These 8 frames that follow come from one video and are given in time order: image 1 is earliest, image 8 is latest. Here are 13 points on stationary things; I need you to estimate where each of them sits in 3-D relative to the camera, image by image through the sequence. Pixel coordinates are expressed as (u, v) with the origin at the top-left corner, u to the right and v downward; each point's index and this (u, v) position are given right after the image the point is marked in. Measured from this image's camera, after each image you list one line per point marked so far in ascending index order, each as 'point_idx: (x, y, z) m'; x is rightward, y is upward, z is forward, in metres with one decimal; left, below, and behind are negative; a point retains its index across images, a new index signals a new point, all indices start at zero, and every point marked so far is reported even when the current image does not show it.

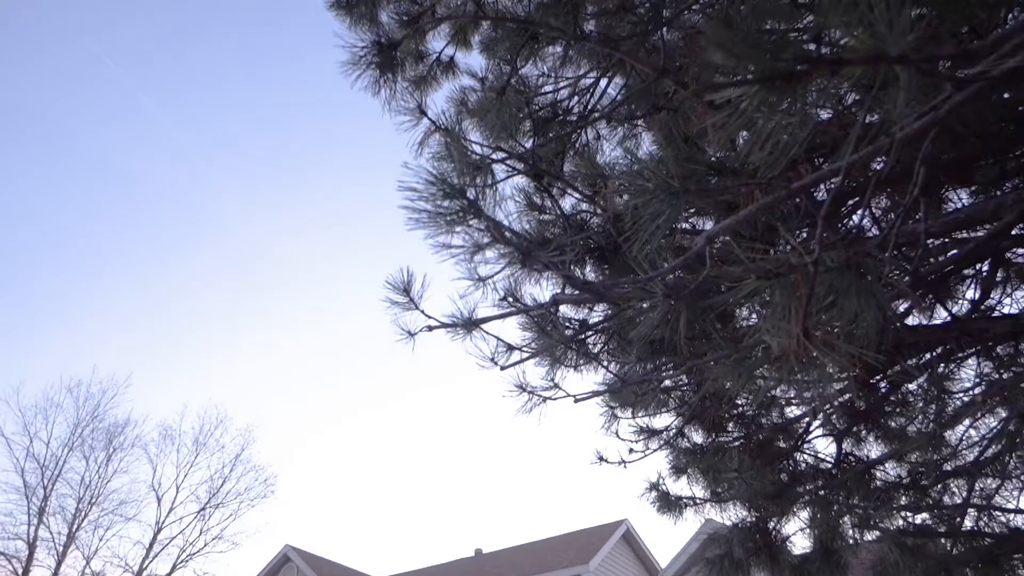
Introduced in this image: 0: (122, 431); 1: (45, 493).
0: (-10.2, -3.7, +14.5) m
1: (-11.0, -4.8, +13.1) m
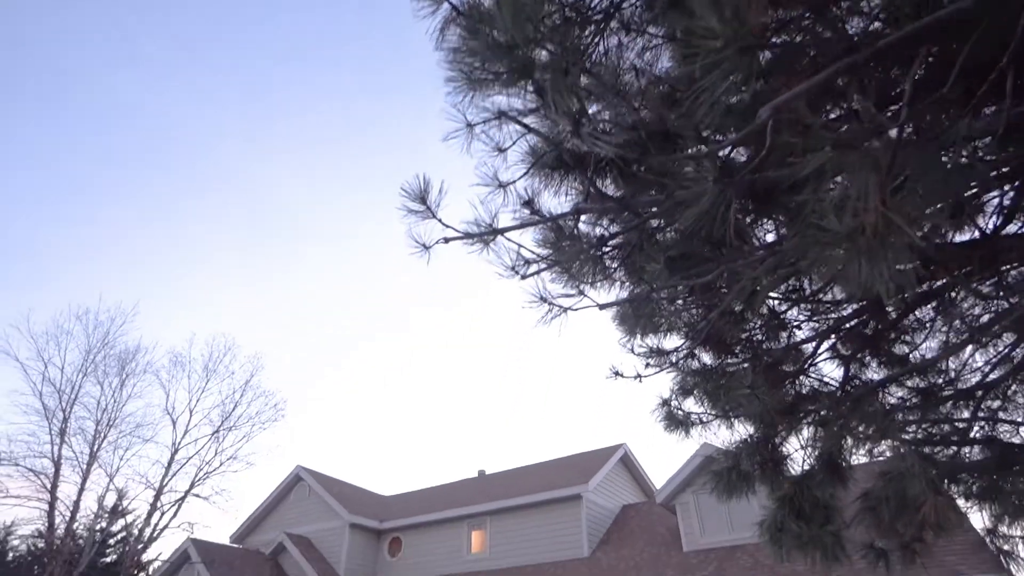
0: (-10.1, -1.8, +14.8) m
1: (-10.9, -3.1, +13.5) m
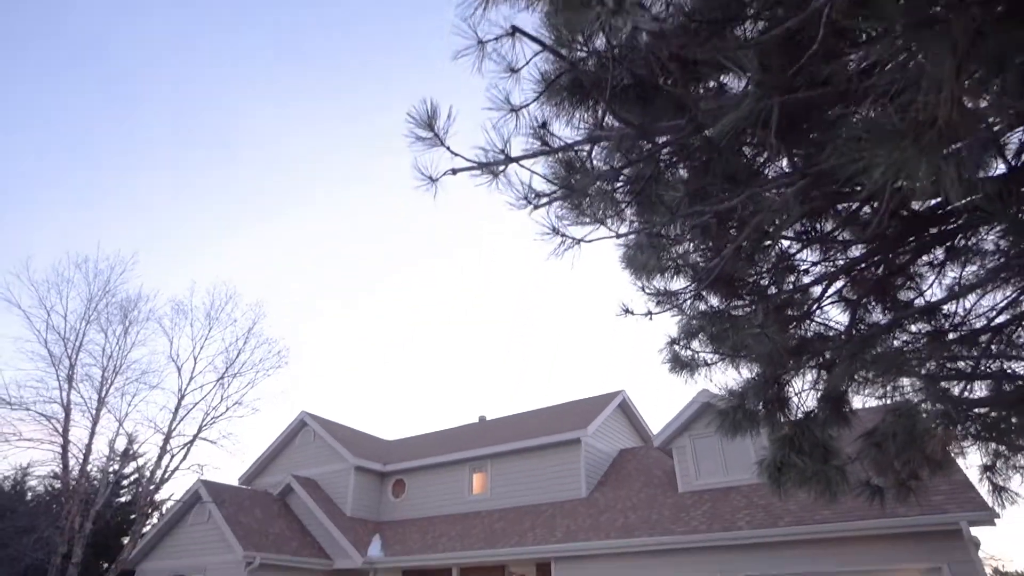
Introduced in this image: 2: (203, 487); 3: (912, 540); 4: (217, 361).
0: (-10.1, -0.4, +14.9) m
1: (-10.9, -1.8, +13.7) m
2: (-8.3, -5.4, +14.9) m
3: (+6.3, -3.9, +8.7) m
4: (-8.2, -2.0, +15.4) m
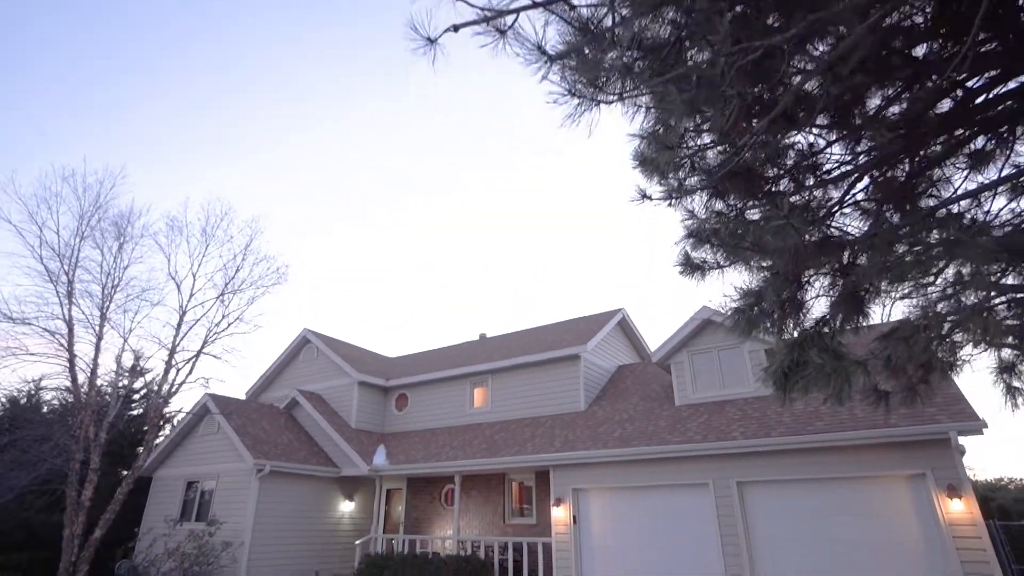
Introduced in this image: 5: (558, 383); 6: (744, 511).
0: (-10.1, +1.8, +14.6) m
1: (-10.9, +0.2, +13.6) m
2: (-8.3, -3.1, +15.3) m
3: (+6.3, -2.6, +9.0) m
4: (-8.2, +0.3, +15.3) m
5: (+1.2, -2.5, +14.8) m
6: (+4.1, -4.0, +10.0) m
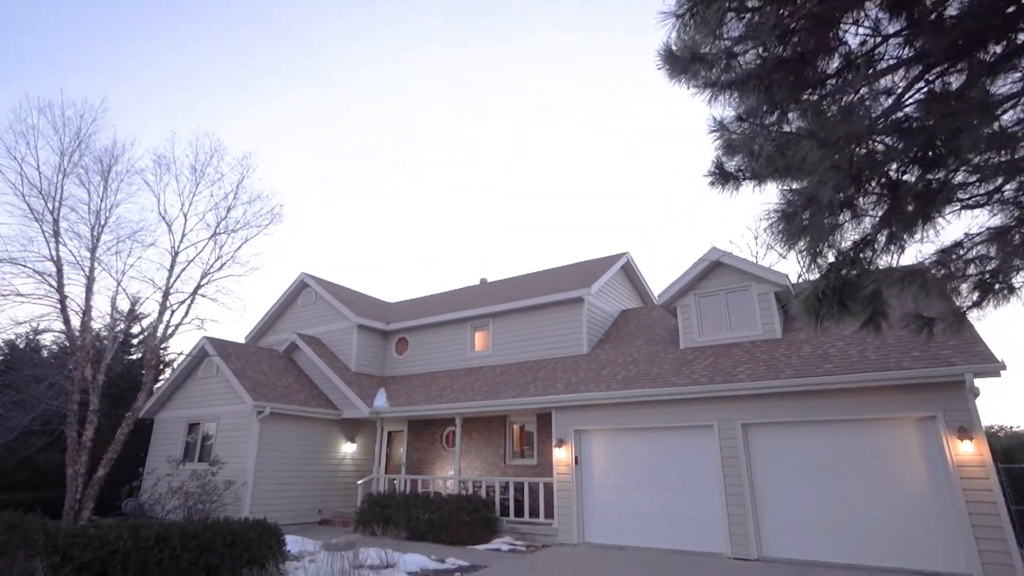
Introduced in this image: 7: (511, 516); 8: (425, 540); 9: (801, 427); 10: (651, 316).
0: (-10.0, +3.3, +14.0) m
1: (-10.8, +1.7, +13.1) m
2: (-8.2, -1.5, +15.1) m
3: (+6.3, -1.6, +8.8) m
4: (-8.1, +1.9, +14.8) m
5: (+1.3, -1.0, +14.5) m
6: (+4.2, -2.9, +9.9) m
7: (0.0, -5.1, +12.3) m
8: (-1.8, -5.3, +11.6) m
9: (+5.0, -2.4, +9.6) m
10: (+3.7, -0.8, +14.9) m
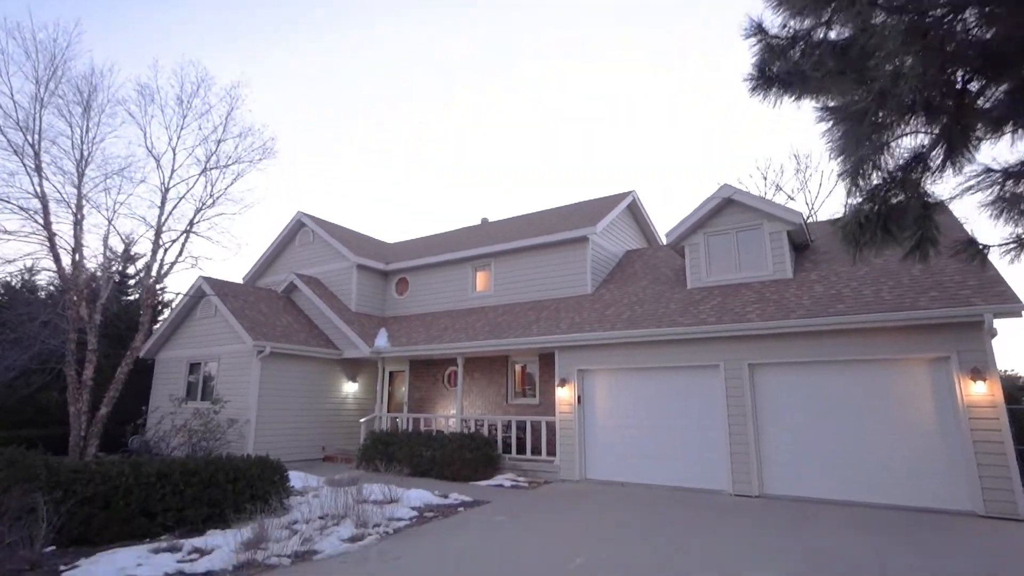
0: (-9.9, +4.8, +13.2) m
1: (-10.7, +3.1, +12.5) m
2: (-8.2, +0.1, +14.8) m
3: (+6.4, -0.7, +8.5) m
4: (-8.0, +3.5, +14.2) m
5: (+1.3, +0.6, +14.2) m
6: (+4.2, -1.8, +9.8) m
7: (0.0, -3.7, +12.4) m
8: (-1.8, -4.0, +11.7) m
9: (+5.1, -1.3, +9.4) m
10: (+3.8, +0.8, +14.5) m
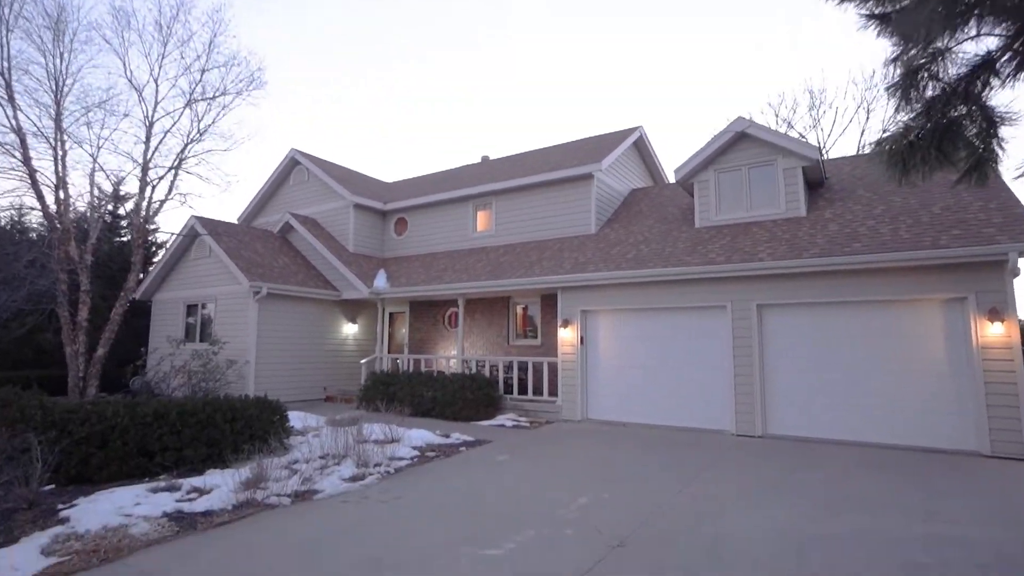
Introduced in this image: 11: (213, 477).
0: (-9.9, +6.2, +12.3) m
1: (-10.7, +4.4, +11.8) m
2: (-8.1, +1.7, +14.4) m
3: (+6.4, +0.3, +8.2) m
4: (-8.0, +5.0, +13.4) m
5: (+1.4, +2.1, +13.7) m
6: (+4.3, -0.8, +9.6) m
7: (0.0, -2.4, +12.4) m
8: (-1.7, -2.7, +11.7) m
9: (+5.1, -0.3, +9.2) m
10: (+3.8, +2.4, +14.0) m
11: (-3.6, -2.3, +6.7) m
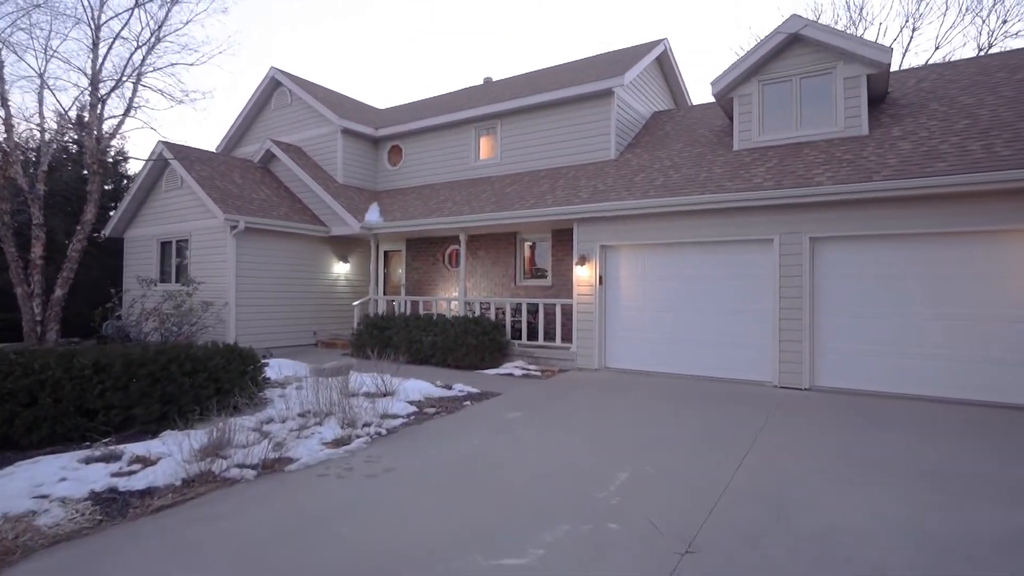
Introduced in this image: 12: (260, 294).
0: (-9.7, +7.5, +10.2) m
1: (-10.5, +5.7, +9.9) m
2: (-8.0, +3.2, +12.8) m
3: (+6.6, +1.1, +6.7) m
4: (-7.8, +6.4, +11.5) m
5: (+1.5, +3.5, +12.1) m
6: (+4.4, +0.3, +8.2) m
7: (+0.2, -1.1, +11.2) m
8: (-1.6, -1.4, +10.5) m
9: (+5.3, +0.7, +7.8) m
10: (+4.0, +3.8, +12.3) m
11: (-3.5, -1.5, +5.5) m
12: (-5.6, -0.1, +12.2) m
